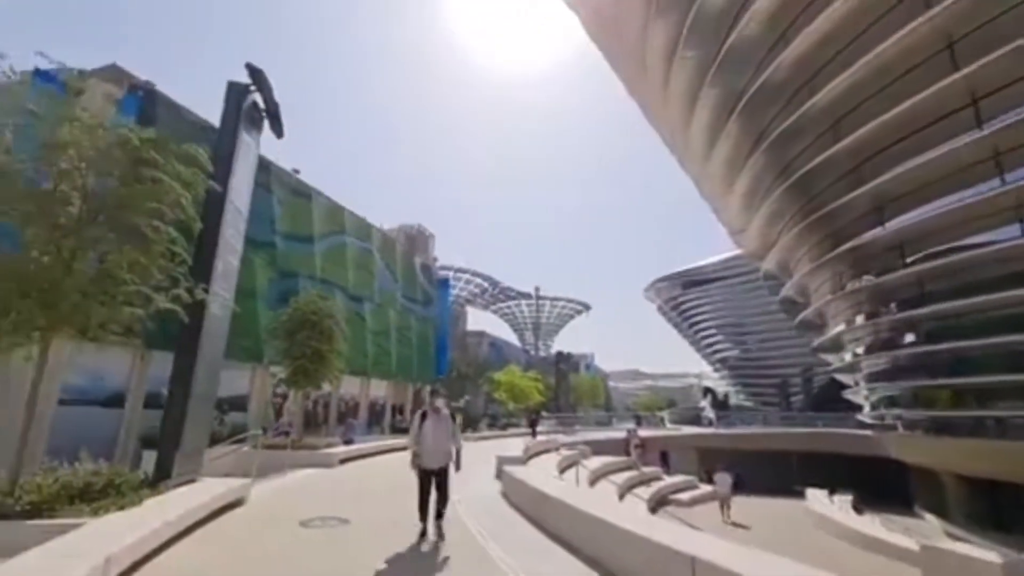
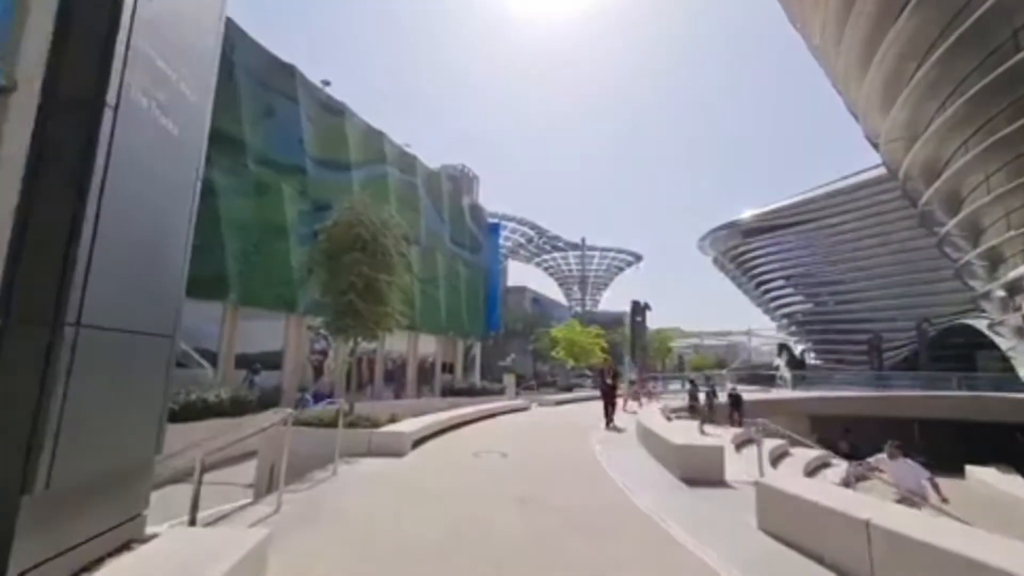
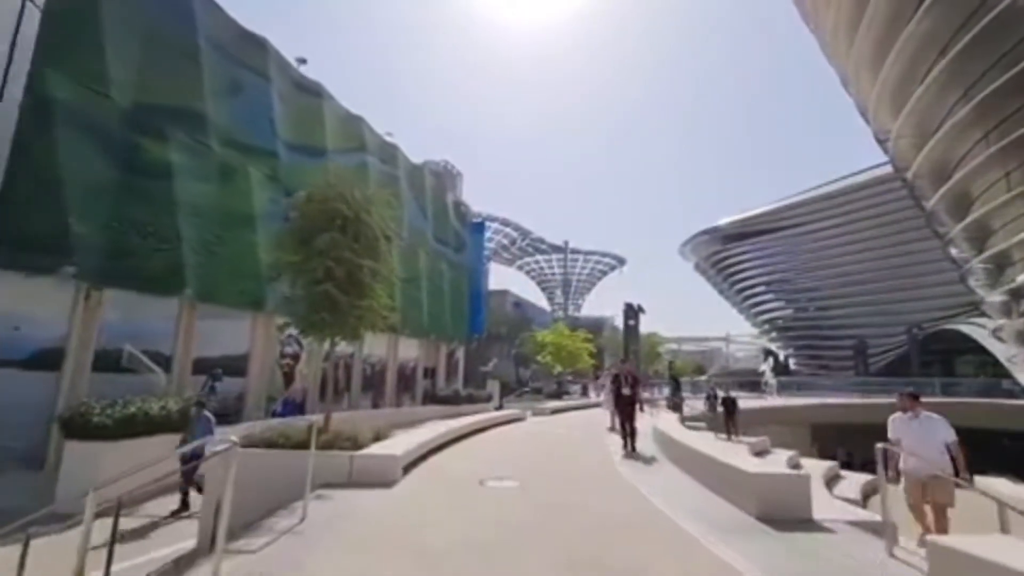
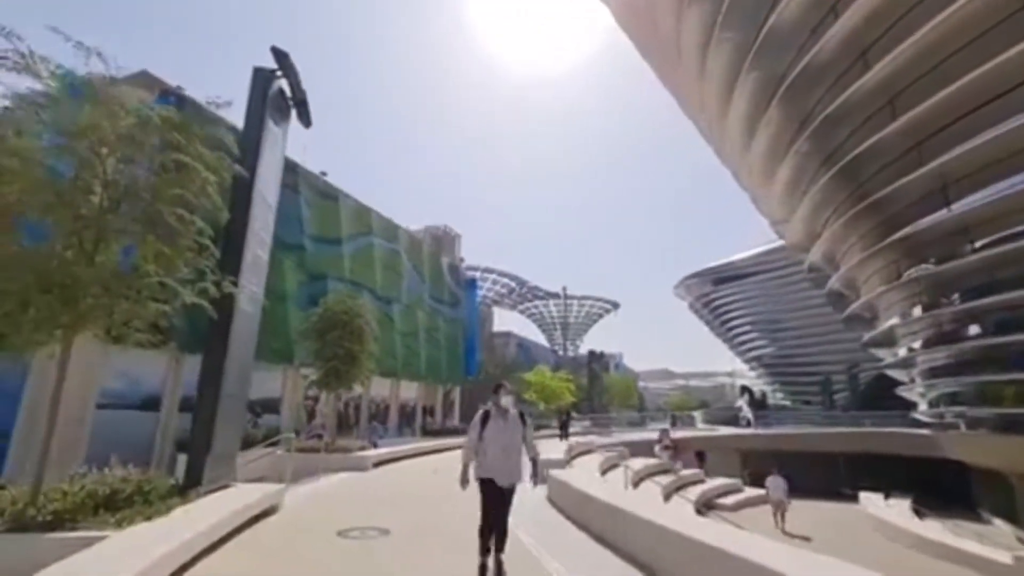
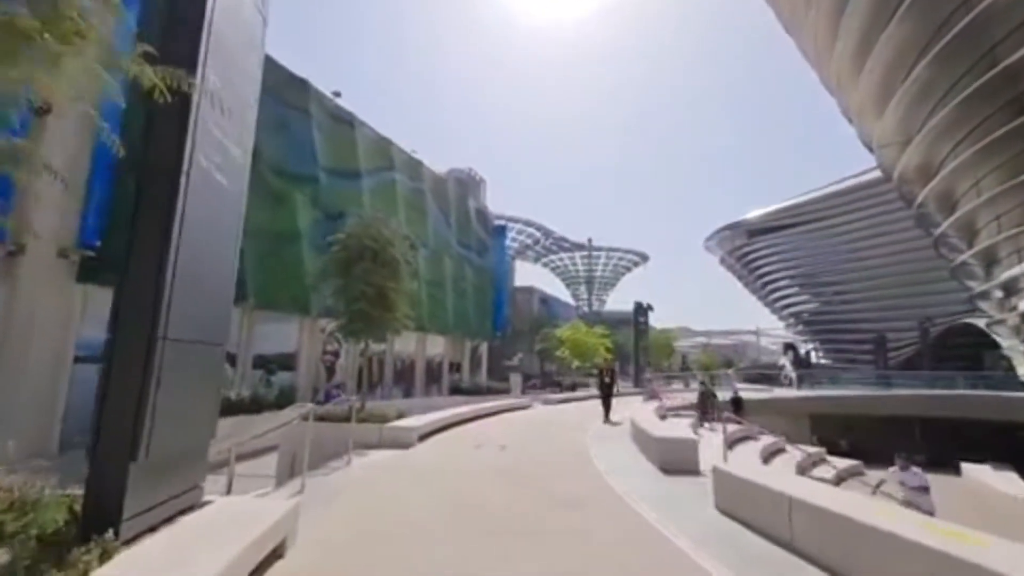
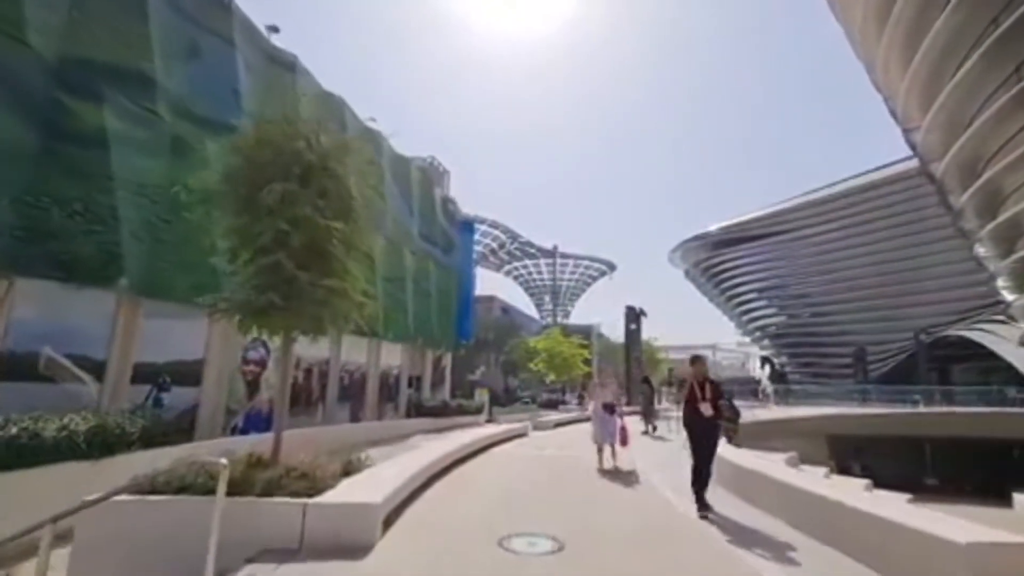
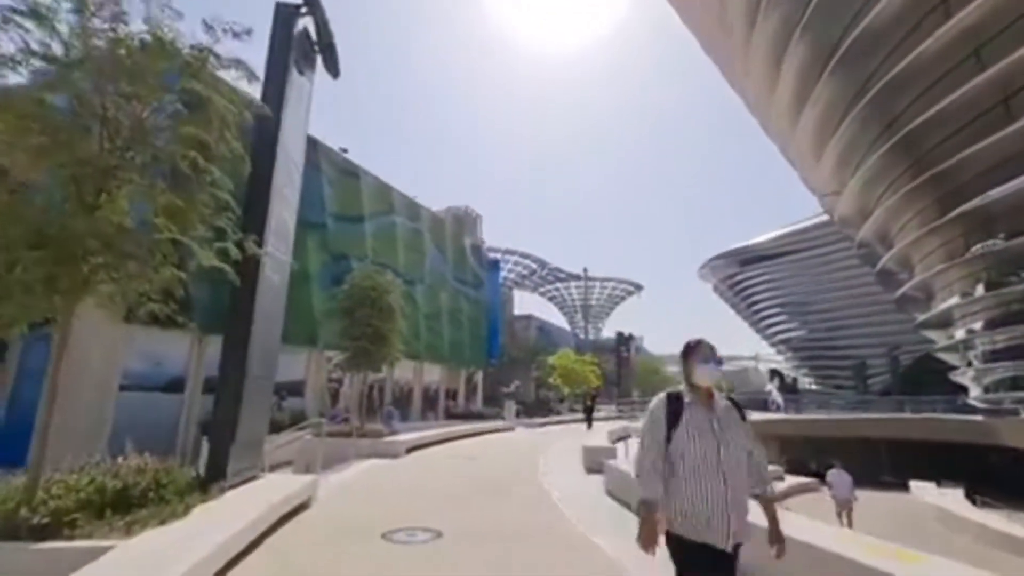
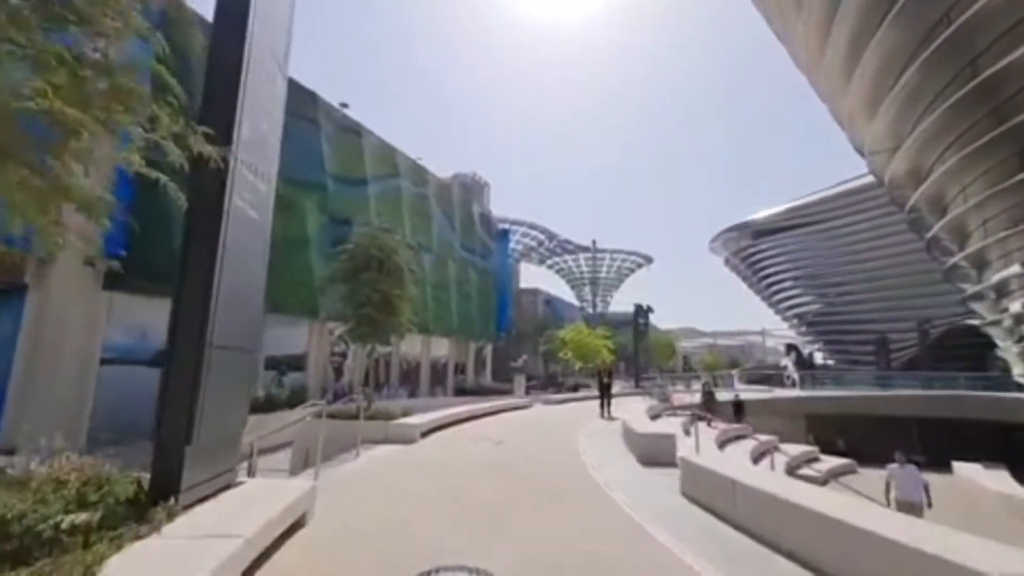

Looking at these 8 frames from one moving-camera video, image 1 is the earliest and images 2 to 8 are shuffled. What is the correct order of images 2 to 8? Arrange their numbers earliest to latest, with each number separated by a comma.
4, 7, 8, 5, 2, 3, 6
